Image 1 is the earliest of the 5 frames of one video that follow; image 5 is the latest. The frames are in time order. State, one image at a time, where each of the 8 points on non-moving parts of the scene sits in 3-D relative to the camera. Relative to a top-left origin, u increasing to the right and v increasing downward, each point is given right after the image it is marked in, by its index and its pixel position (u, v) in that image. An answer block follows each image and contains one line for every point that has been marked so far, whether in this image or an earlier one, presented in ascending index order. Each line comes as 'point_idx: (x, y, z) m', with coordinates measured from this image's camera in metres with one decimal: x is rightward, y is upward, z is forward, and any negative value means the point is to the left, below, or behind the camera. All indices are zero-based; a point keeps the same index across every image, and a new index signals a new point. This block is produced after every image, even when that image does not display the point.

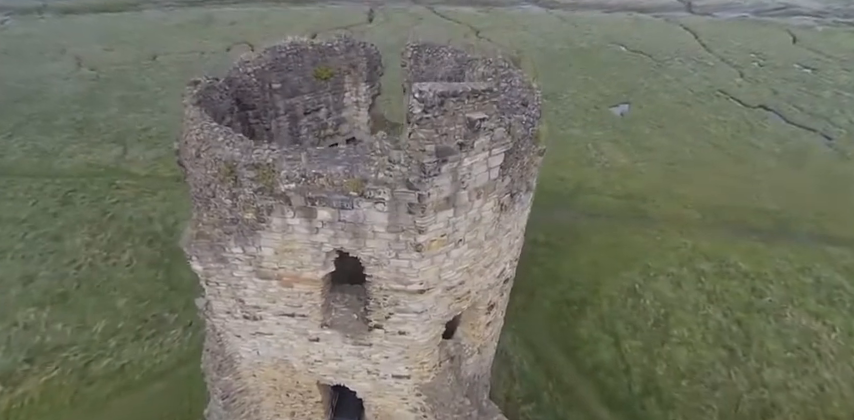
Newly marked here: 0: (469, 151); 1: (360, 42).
0: (+0.3, +0.4, +2.9) m
1: (-0.8, +2.1, +6.0) m
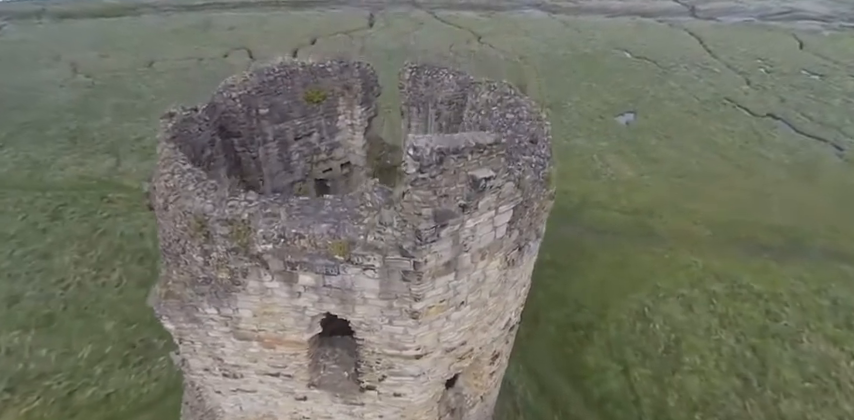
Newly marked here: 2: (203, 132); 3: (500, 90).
0: (+0.2, 0.0, +2.5) m
1: (-0.8, +1.7, +5.6) m
2: (-1.9, +0.7, +4.2) m
3: (+0.7, +1.1, +4.7) m
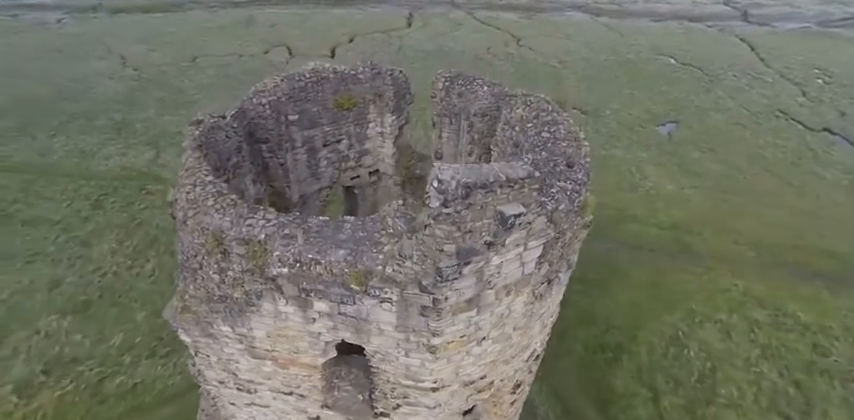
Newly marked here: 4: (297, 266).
0: (+0.3, -0.2, +2.4) m
1: (-0.4, +1.6, +5.5) m
2: (-1.7, +0.6, +4.2) m
3: (+1.0, +0.9, +4.5) m
4: (-0.7, -0.3, +2.6) m
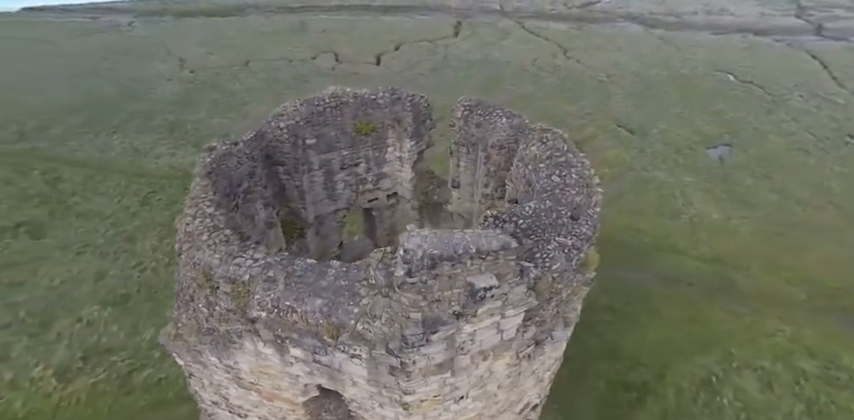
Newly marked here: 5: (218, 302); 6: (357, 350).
0: (+0.2, -0.5, +2.3) m
1: (-0.2, +1.3, +5.5) m
2: (-1.6, +0.4, +4.3) m
3: (+1.1, +0.6, +4.3) m
4: (-0.8, -0.6, +2.6) m
5: (-1.3, -0.6, +2.9) m
6: (-0.3, -0.7, +2.5) m
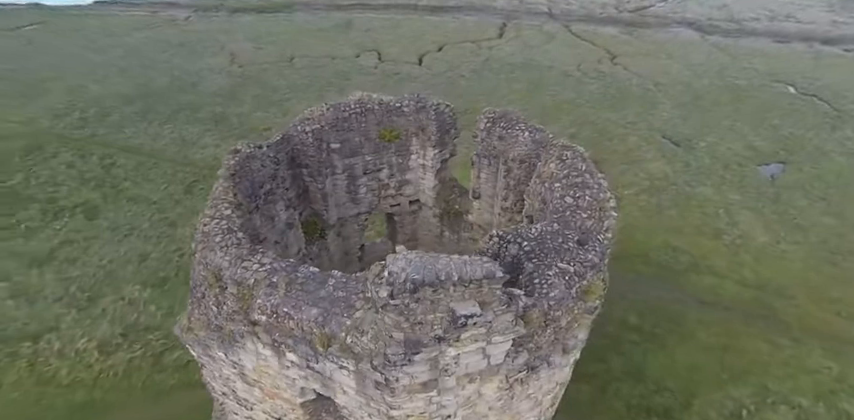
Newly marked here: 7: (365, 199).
0: (+0.1, -0.6, +2.3) m
1: (+0.1, +1.2, +5.5) m
2: (-1.5, +0.4, +4.4) m
3: (+1.3, +0.4, +4.3) m
4: (-0.9, -0.6, +2.8) m
5: (-1.3, -0.6, +3.1) m
6: (-0.4, -0.8, +2.5) m
7: (-0.7, +0.1, +5.7) m
